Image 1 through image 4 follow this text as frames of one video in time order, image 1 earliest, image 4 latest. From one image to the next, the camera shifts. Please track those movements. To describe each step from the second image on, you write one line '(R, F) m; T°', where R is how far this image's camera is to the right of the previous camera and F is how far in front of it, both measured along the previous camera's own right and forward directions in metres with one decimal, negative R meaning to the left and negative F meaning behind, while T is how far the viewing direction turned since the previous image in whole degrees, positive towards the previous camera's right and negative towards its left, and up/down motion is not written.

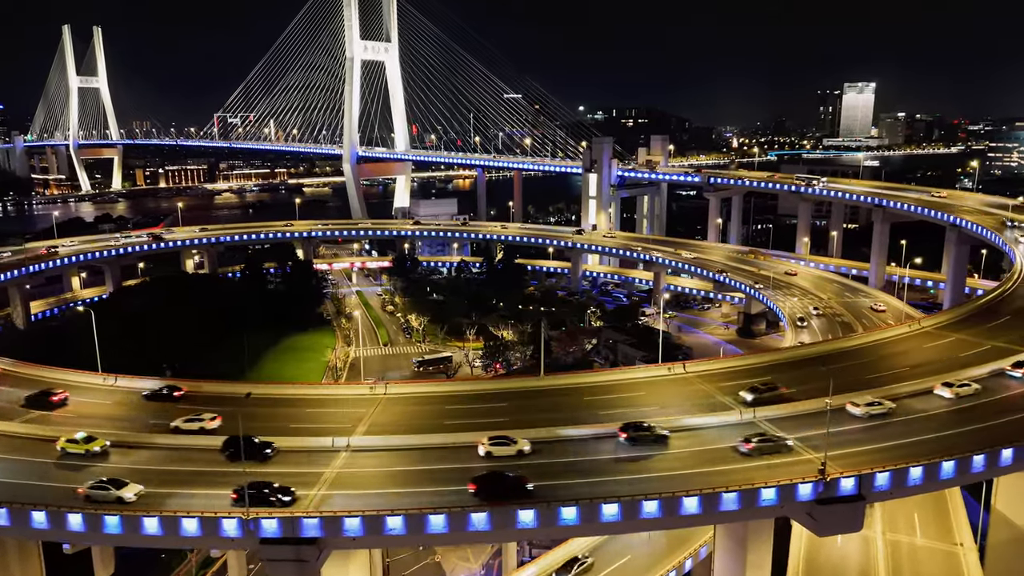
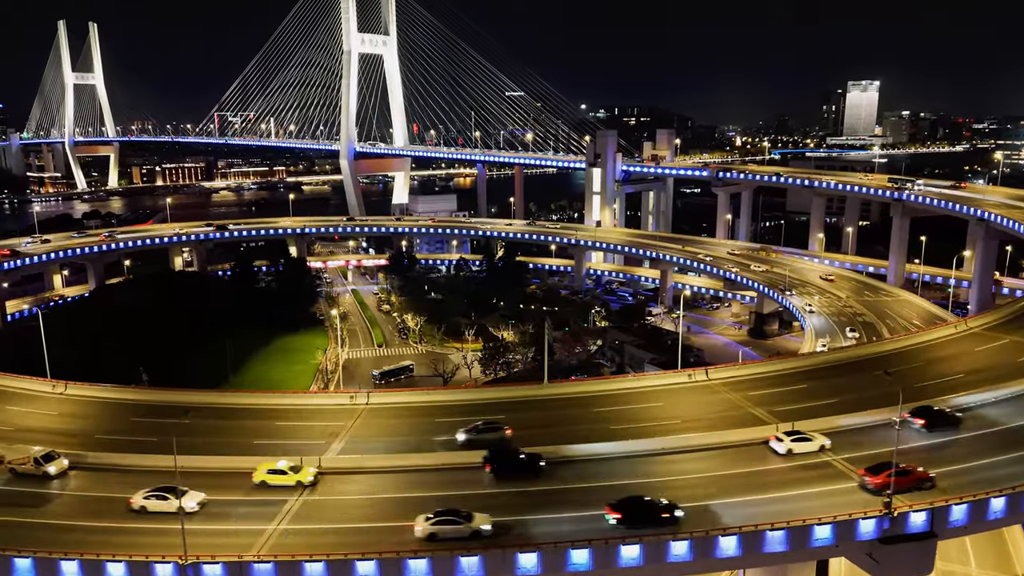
(+0.1, +3.0) m; 0°
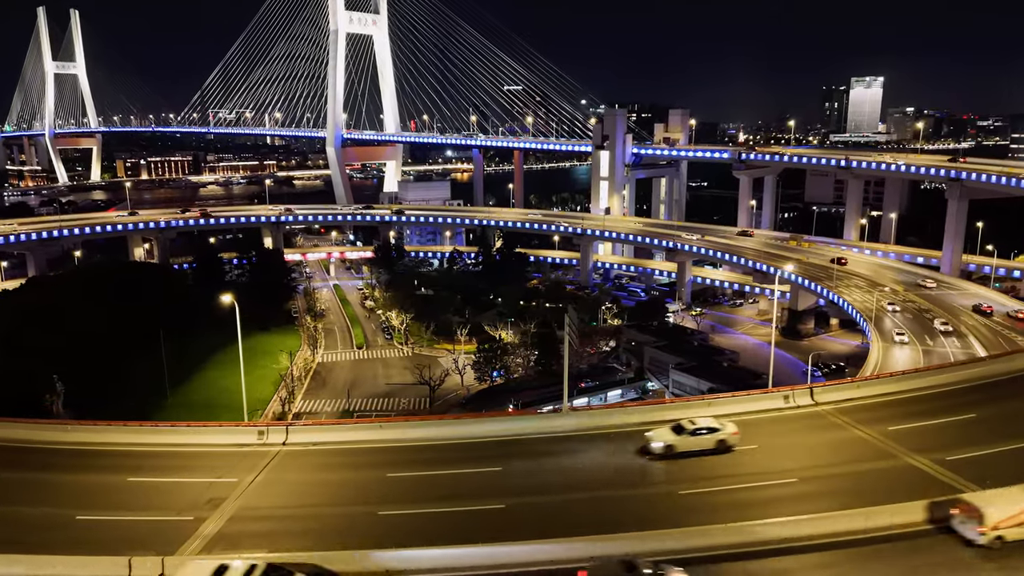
(0.0, +7.9) m; 0°
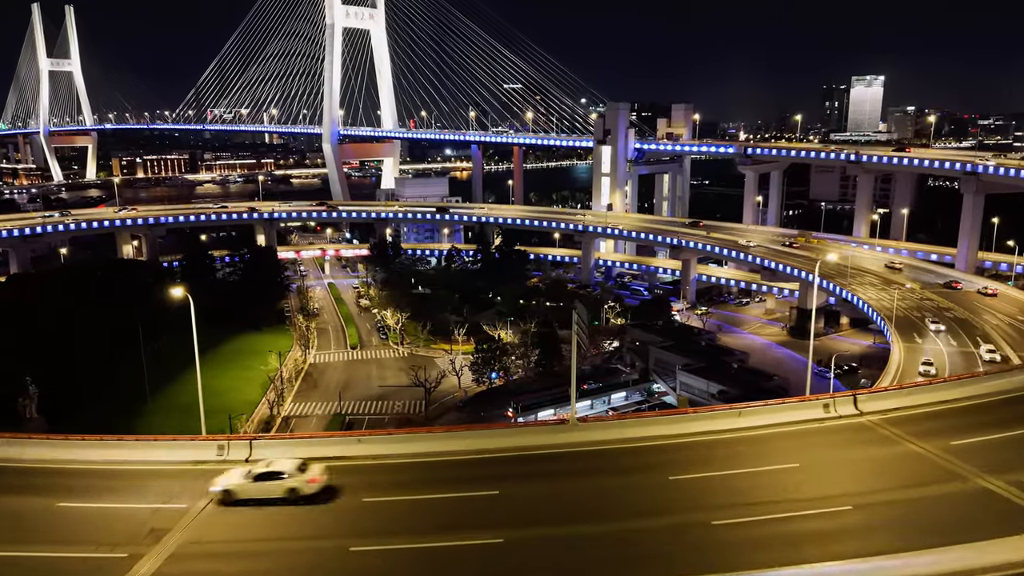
(0.0, +1.9) m; 0°
